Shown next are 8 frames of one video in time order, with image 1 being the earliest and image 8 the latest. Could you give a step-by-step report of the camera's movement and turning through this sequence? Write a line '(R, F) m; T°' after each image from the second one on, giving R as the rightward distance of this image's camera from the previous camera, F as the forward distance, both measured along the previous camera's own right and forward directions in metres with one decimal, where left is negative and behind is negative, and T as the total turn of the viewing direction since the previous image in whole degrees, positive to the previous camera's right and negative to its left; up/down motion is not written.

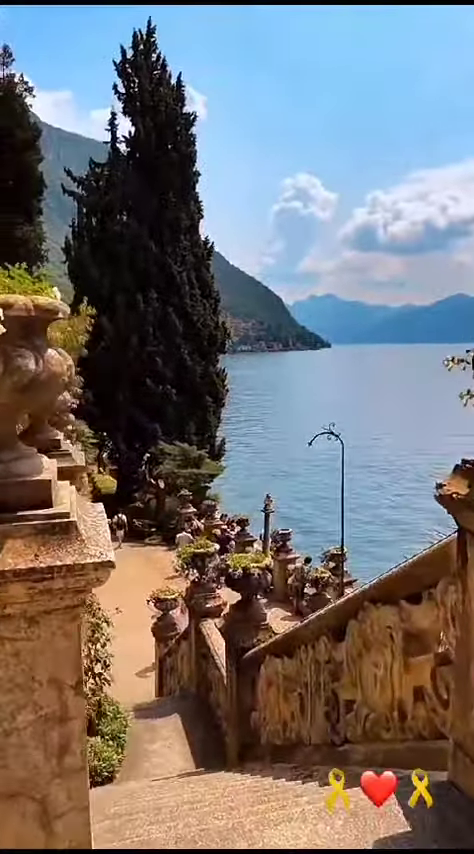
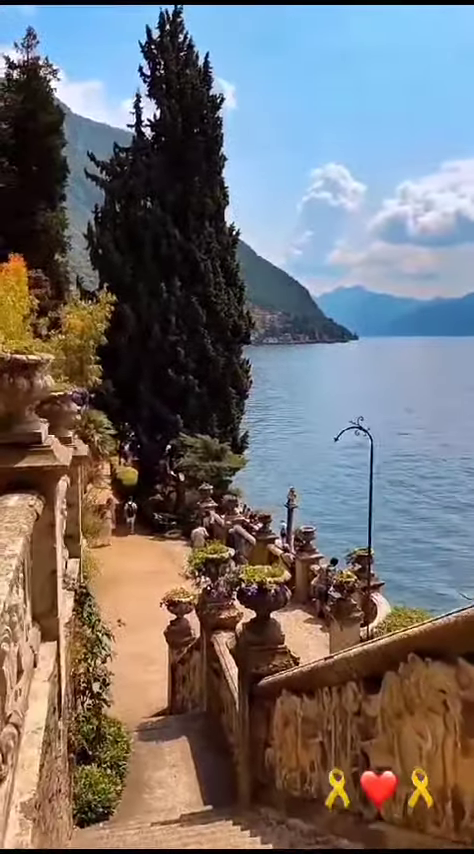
(+0.1, +0.7) m; -2°
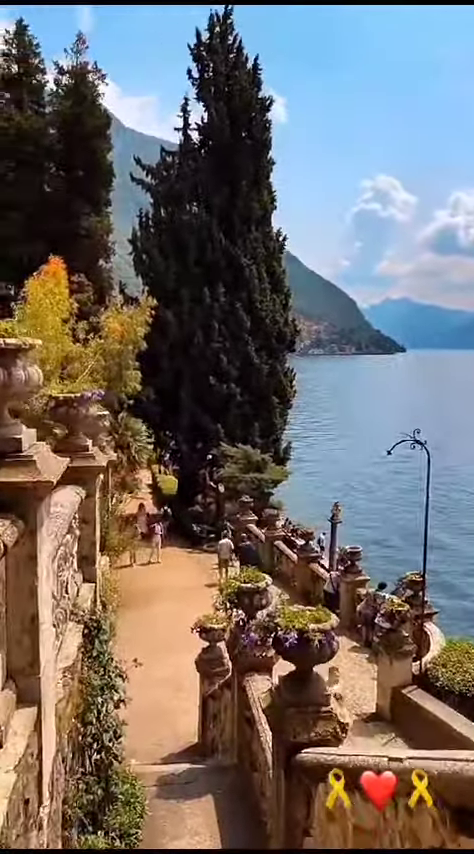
(0.0, +0.9) m; -4°
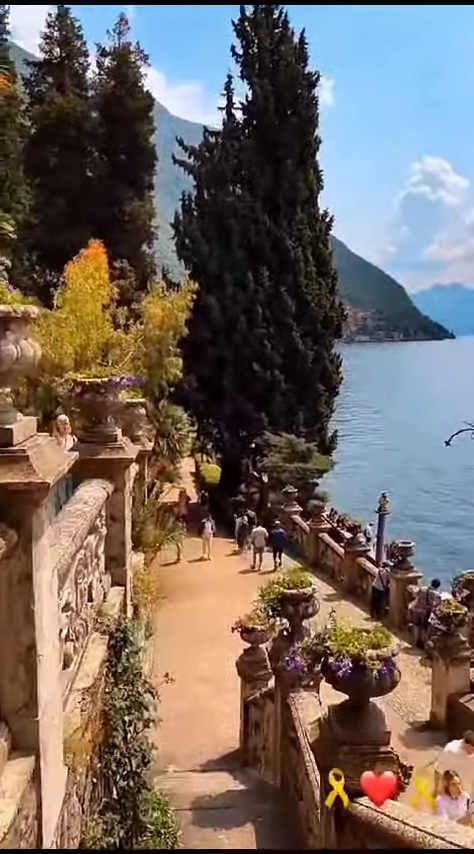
(0.0, +0.6) m; -4°
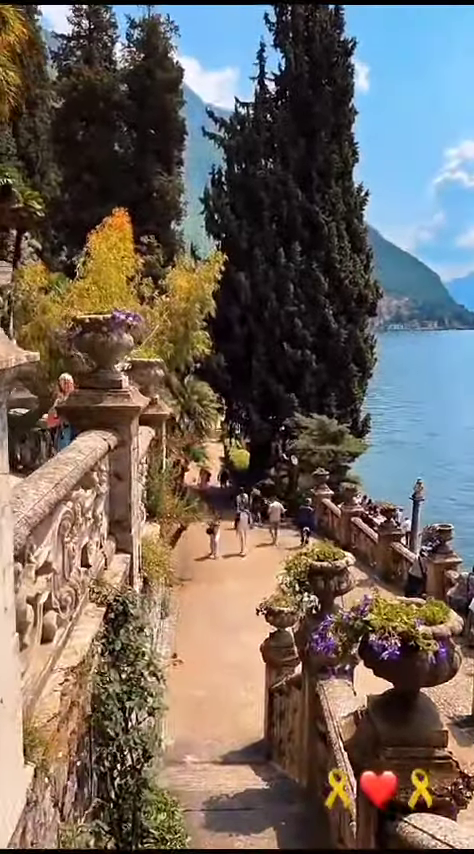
(+0.1, +0.7) m; -3°
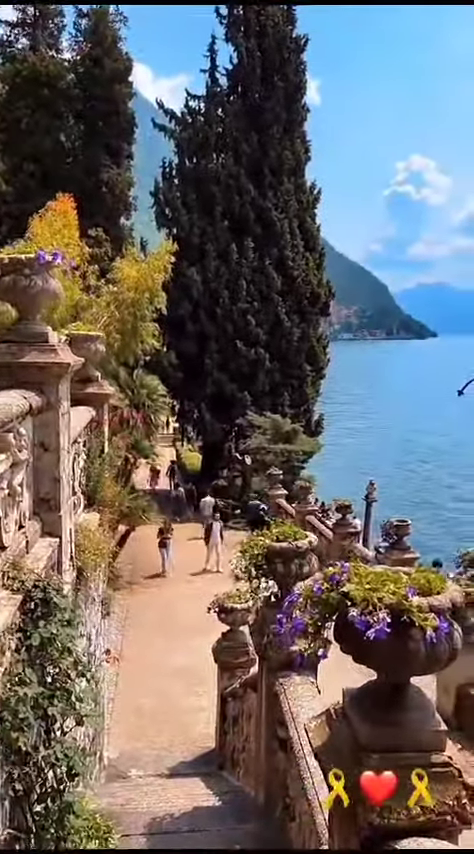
(0.0, +0.6) m; +4°
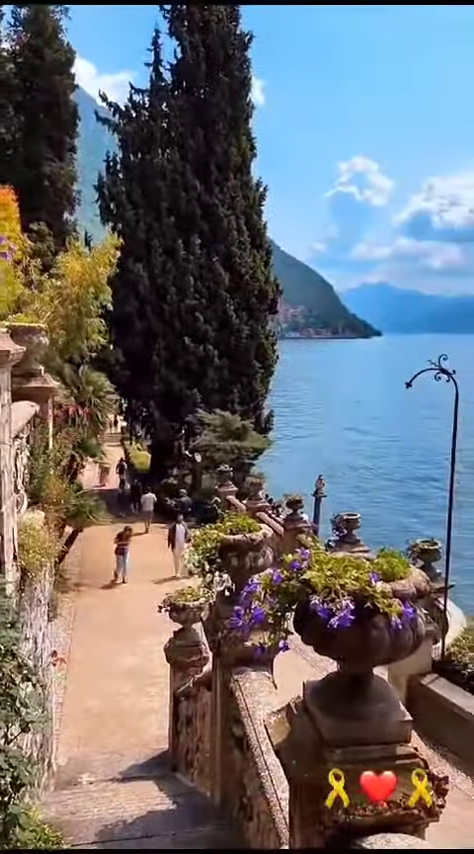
(0.0, +0.1) m; +4°
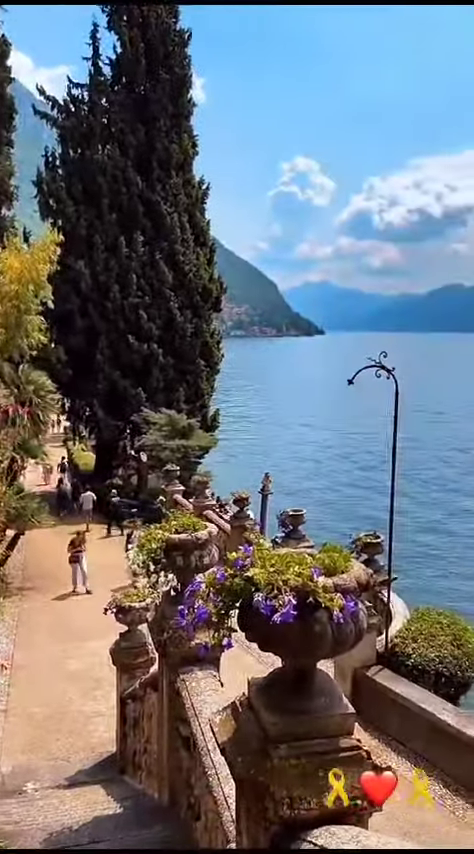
(0.0, 0.0) m; +5°
